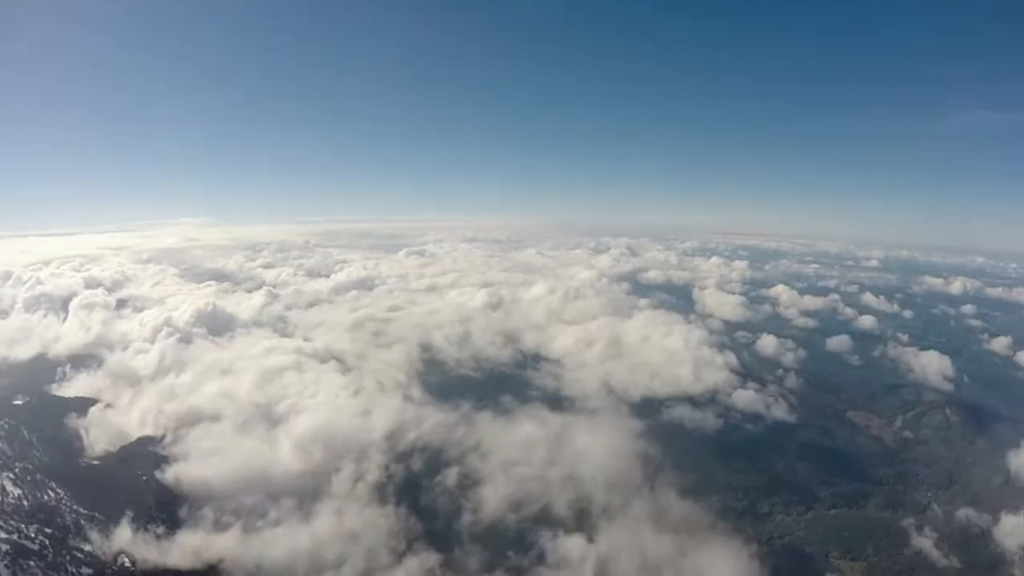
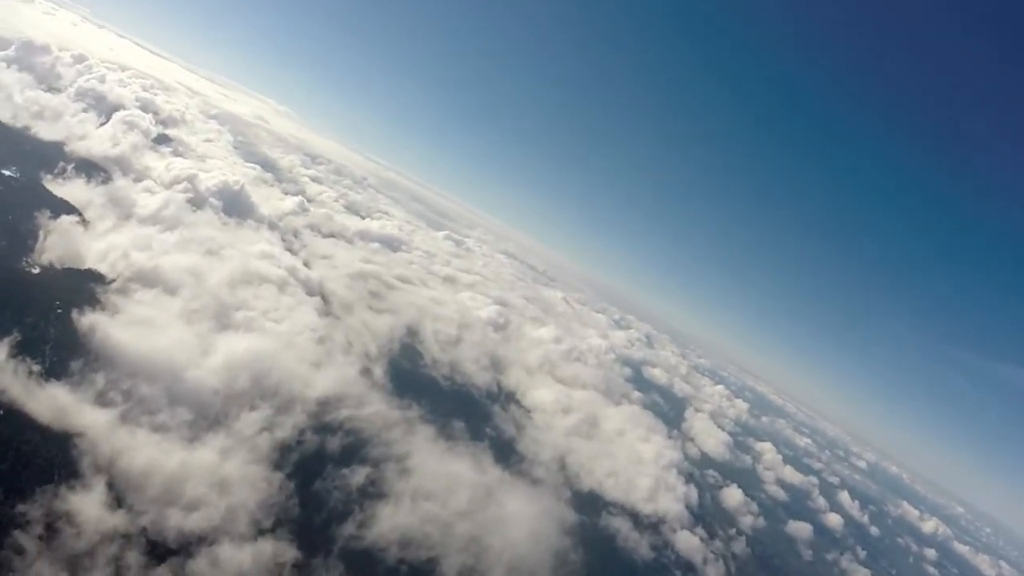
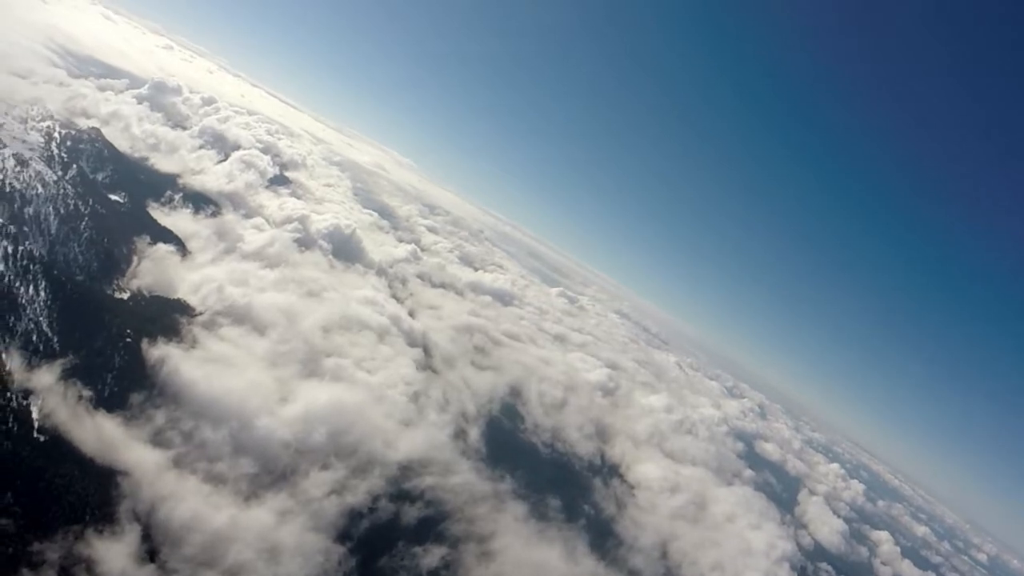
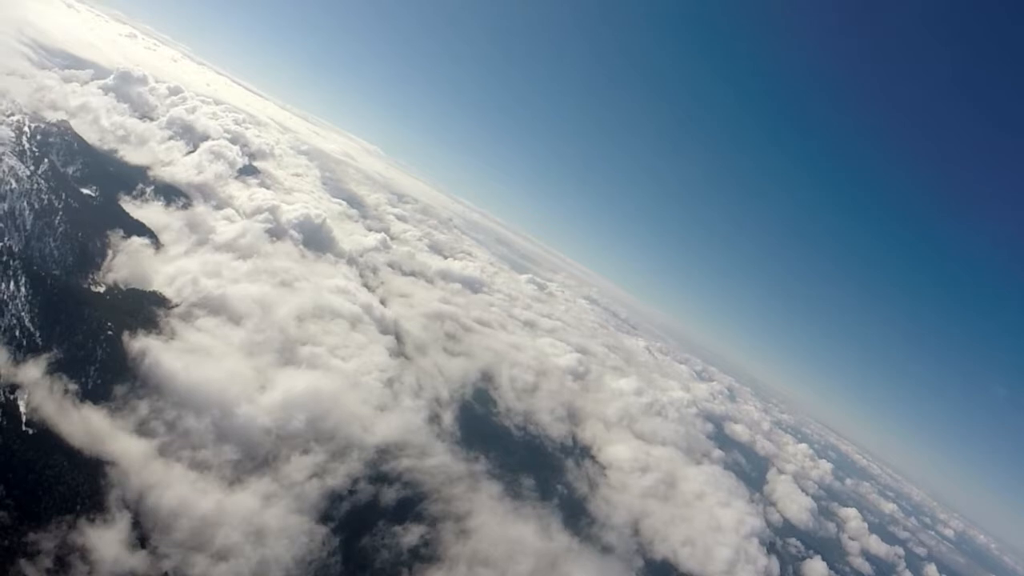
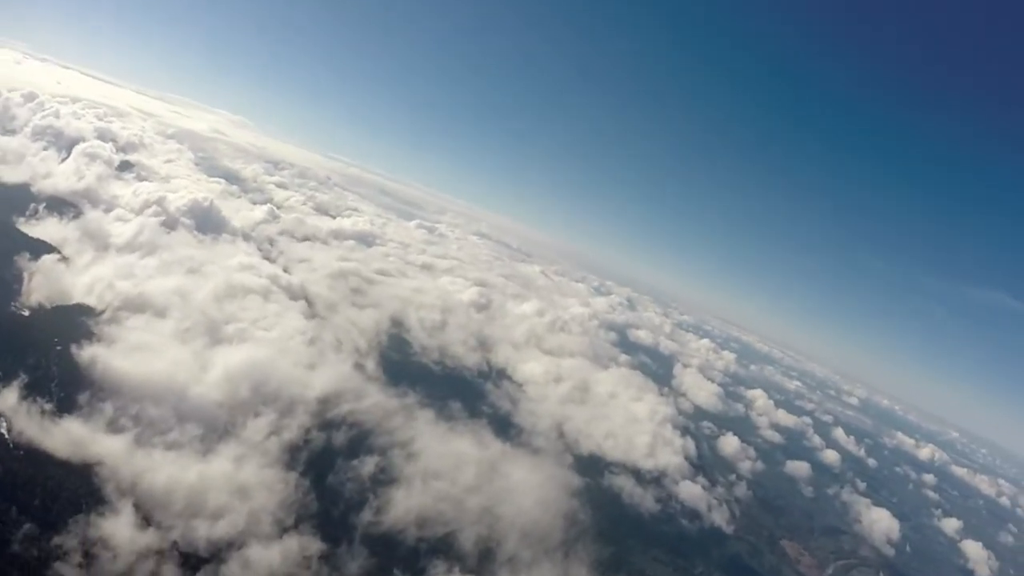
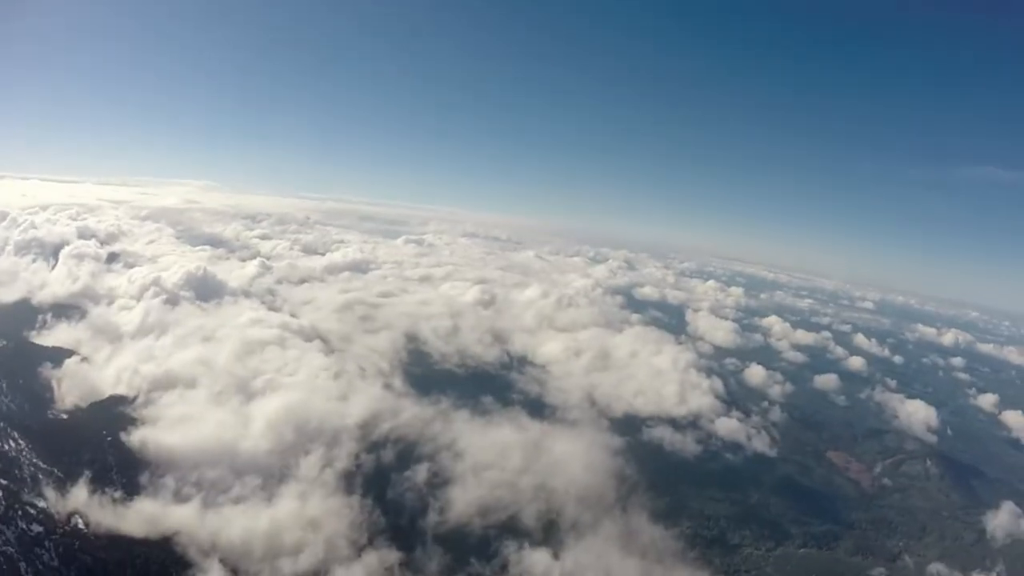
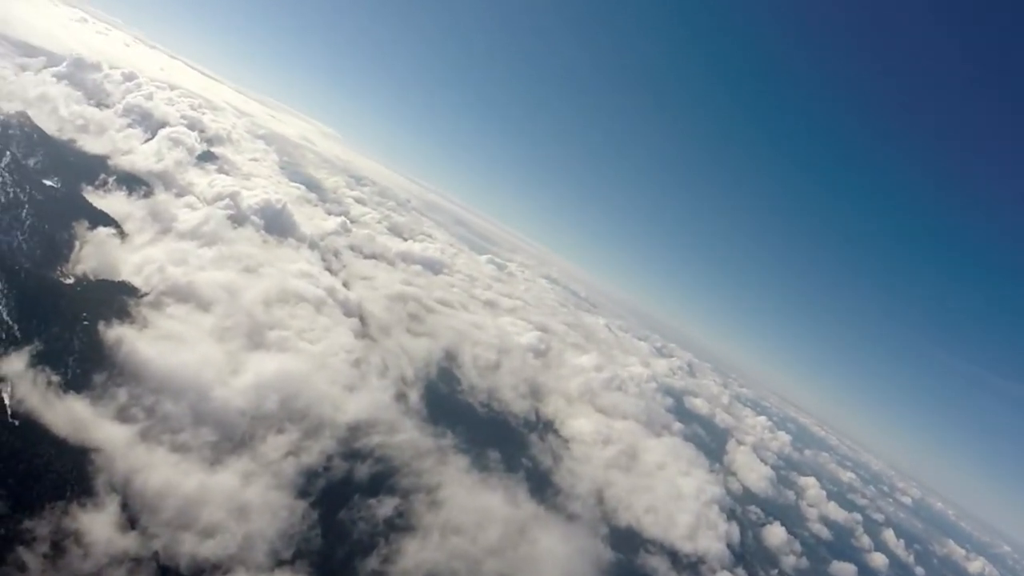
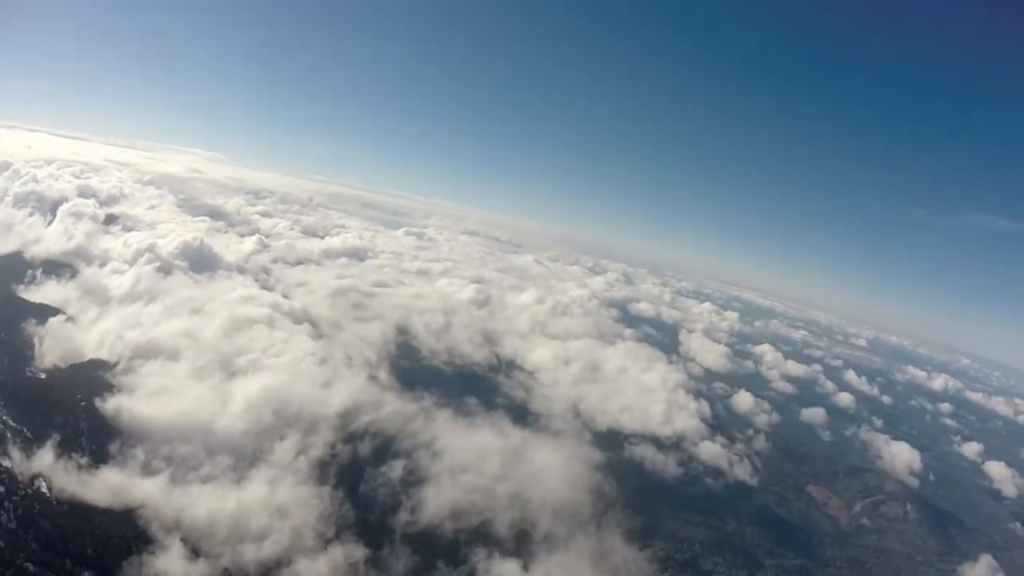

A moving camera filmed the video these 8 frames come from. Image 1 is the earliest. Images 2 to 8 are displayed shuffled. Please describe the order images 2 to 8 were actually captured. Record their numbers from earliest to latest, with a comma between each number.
6, 8, 5, 2, 7, 4, 3
